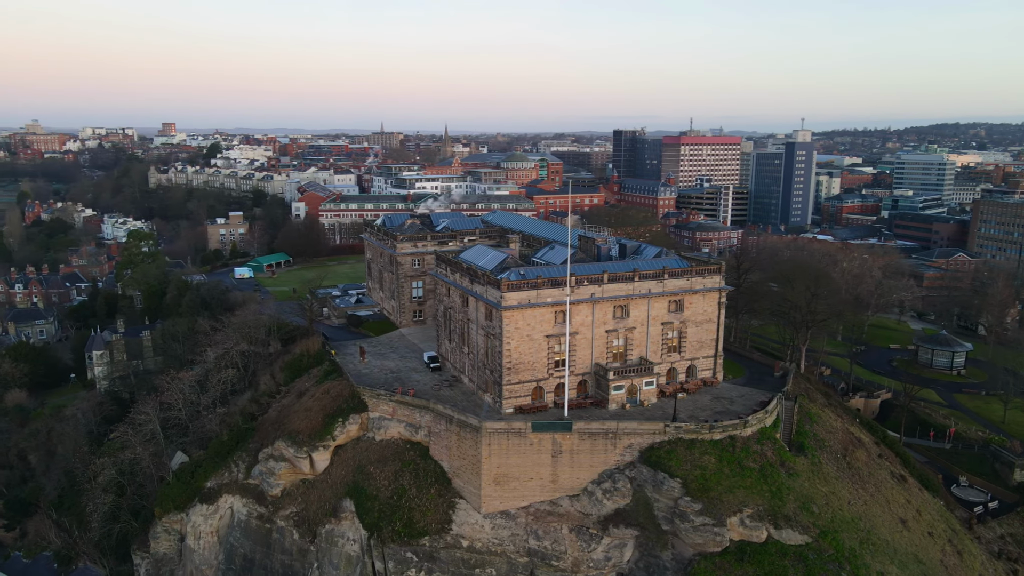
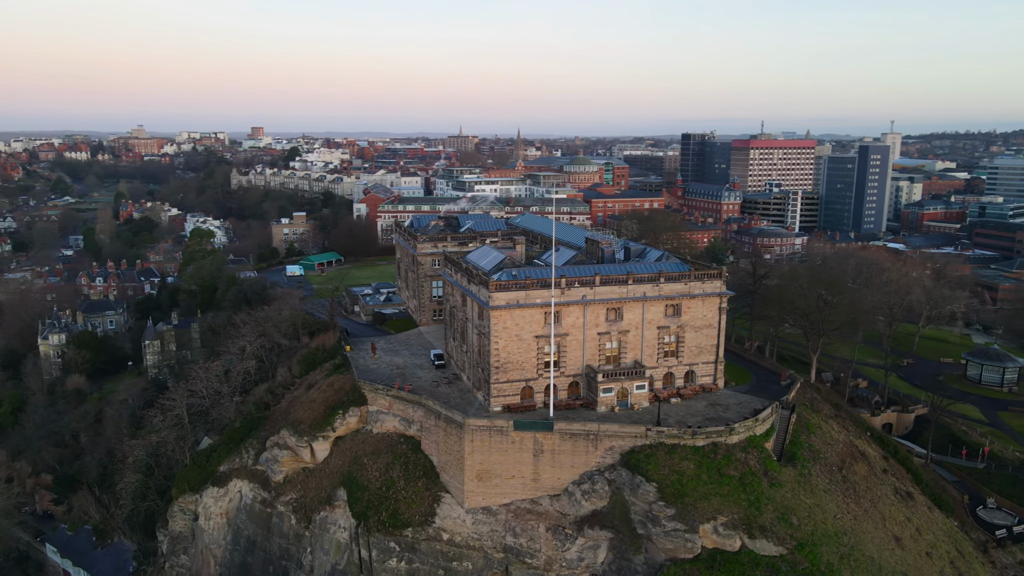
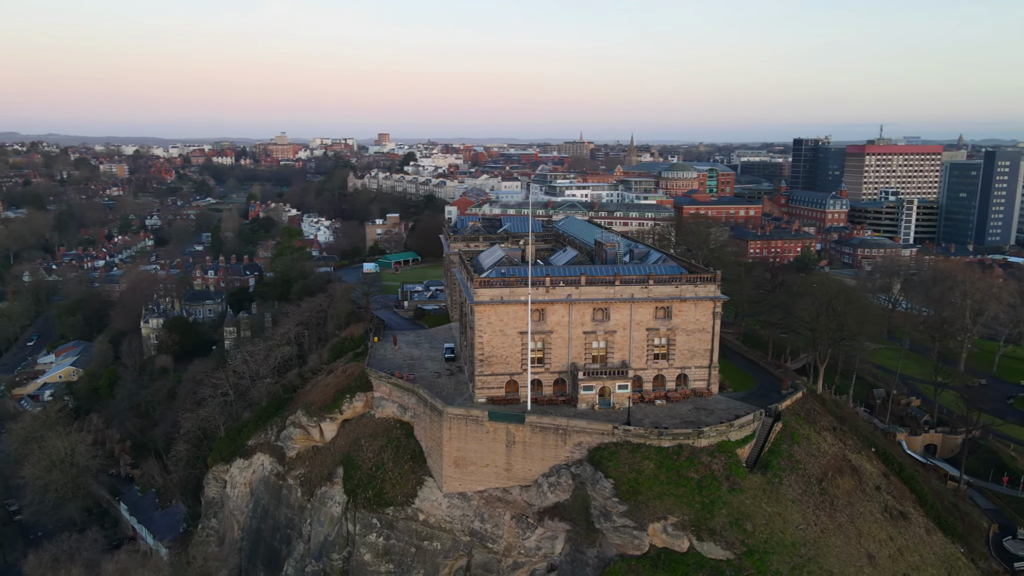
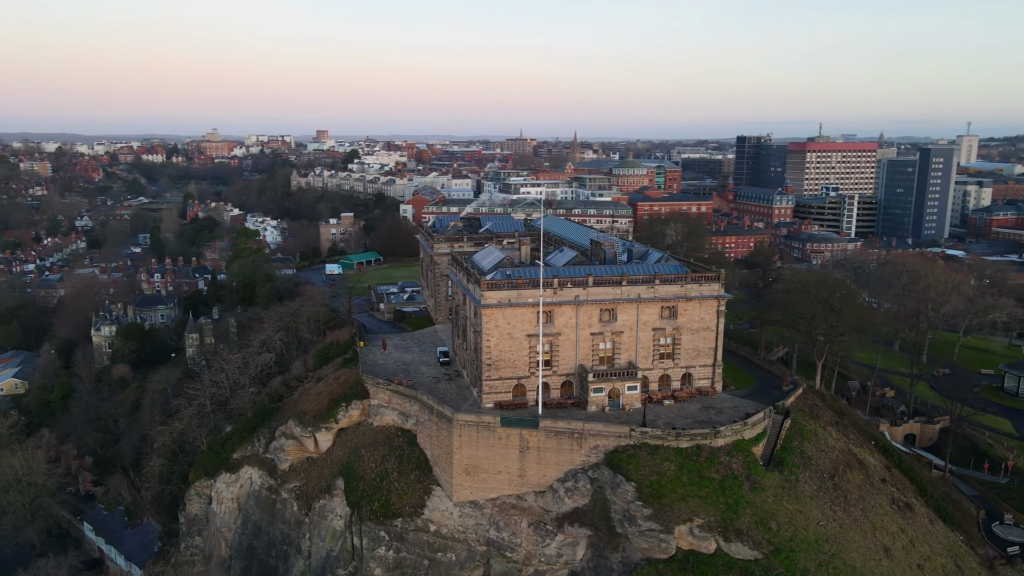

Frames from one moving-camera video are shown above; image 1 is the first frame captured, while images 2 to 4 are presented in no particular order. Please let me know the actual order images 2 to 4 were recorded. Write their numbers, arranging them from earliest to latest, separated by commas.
2, 4, 3
